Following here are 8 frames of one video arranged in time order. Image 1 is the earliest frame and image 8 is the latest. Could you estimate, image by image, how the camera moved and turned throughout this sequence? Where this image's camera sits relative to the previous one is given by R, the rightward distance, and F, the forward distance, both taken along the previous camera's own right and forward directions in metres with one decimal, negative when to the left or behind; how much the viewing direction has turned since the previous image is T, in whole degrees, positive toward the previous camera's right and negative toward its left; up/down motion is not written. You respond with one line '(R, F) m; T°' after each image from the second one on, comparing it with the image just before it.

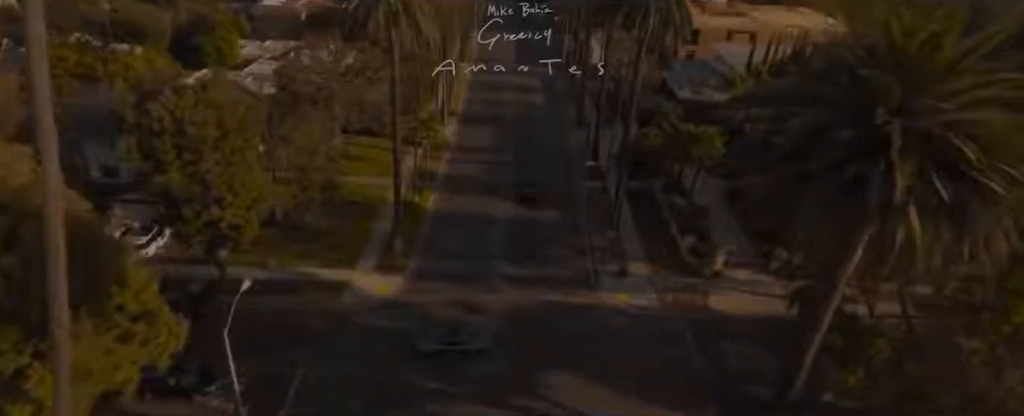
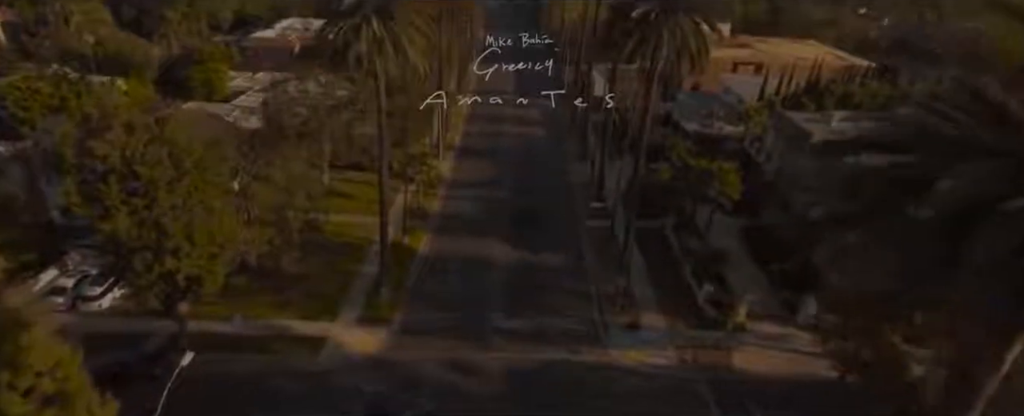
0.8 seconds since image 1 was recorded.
(+0.1, +1.7) m; 0°
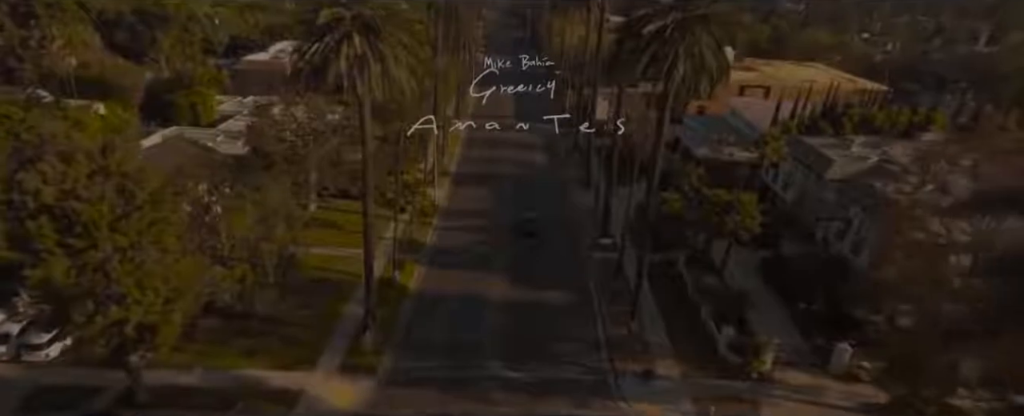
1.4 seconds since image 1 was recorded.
(0.0, +1.6) m; 0°
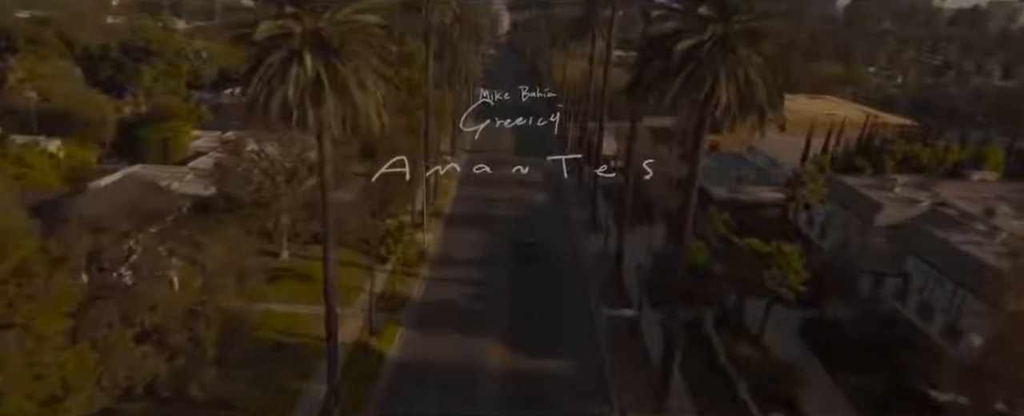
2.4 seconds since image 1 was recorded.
(+0.1, +2.8) m; 0°
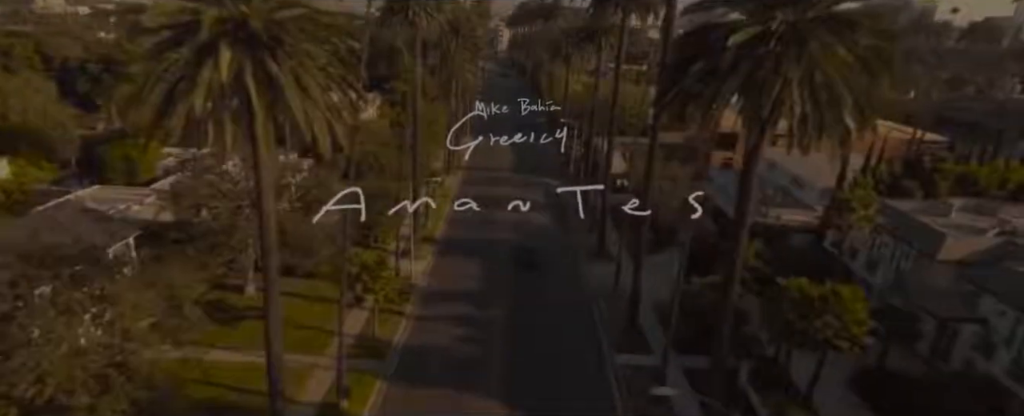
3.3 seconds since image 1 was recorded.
(0.0, +2.6) m; 0°
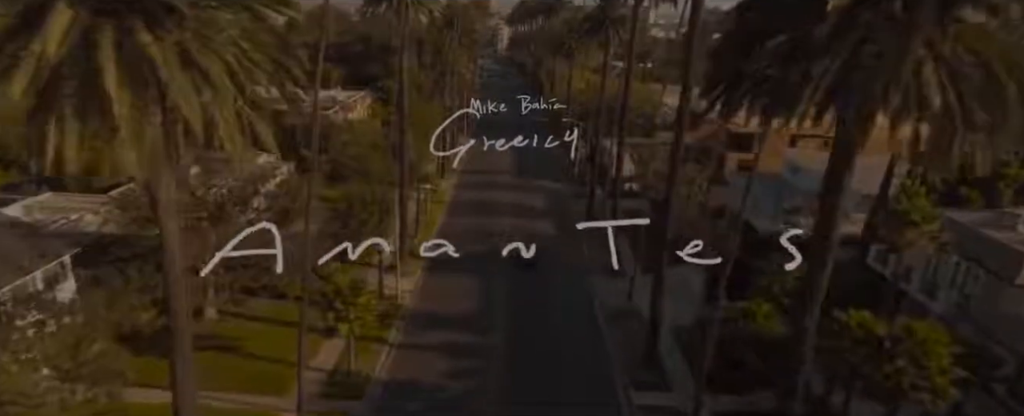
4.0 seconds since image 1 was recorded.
(0.0, +2.4) m; 0°
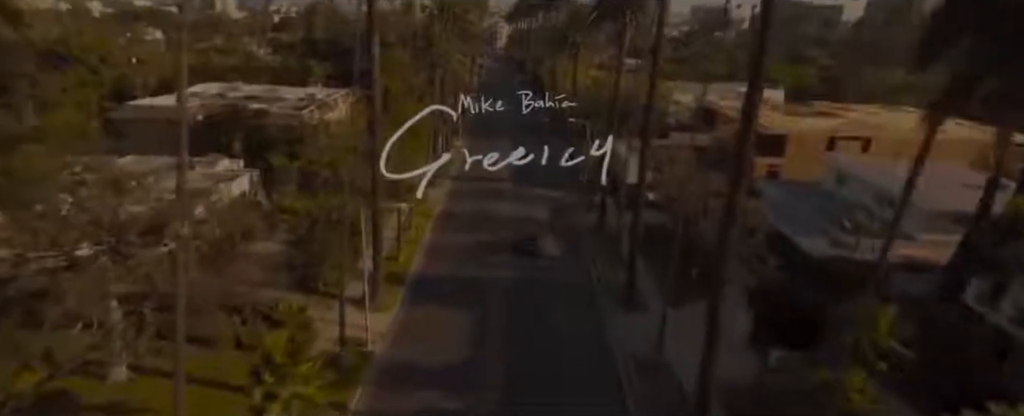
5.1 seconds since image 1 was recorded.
(0.0, +3.7) m; 0°
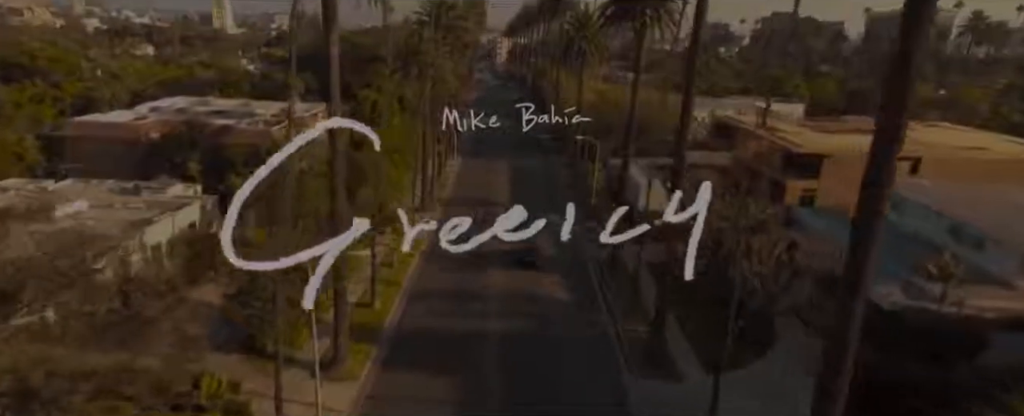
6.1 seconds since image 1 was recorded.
(+0.1, +3.4) m; 0°
